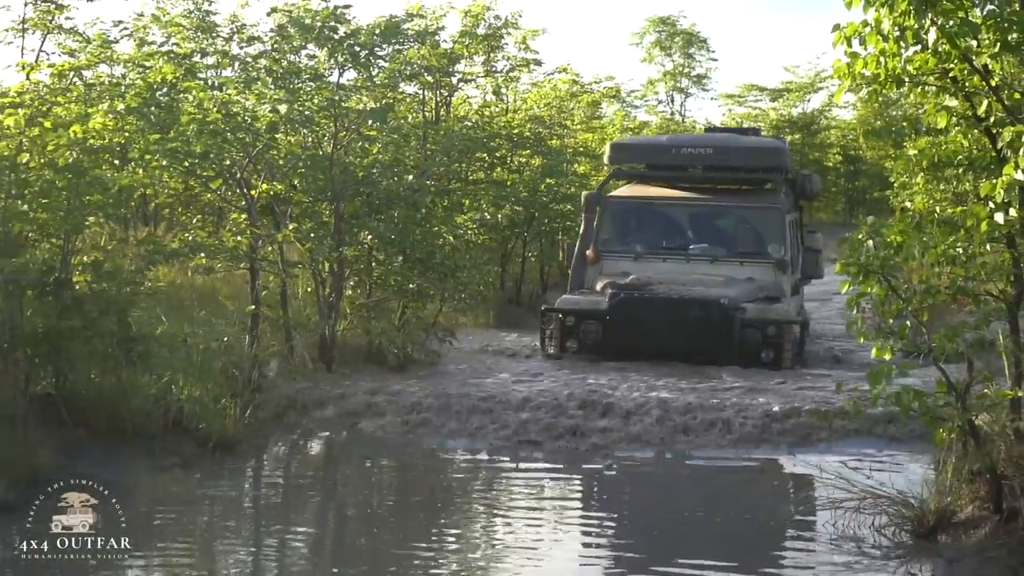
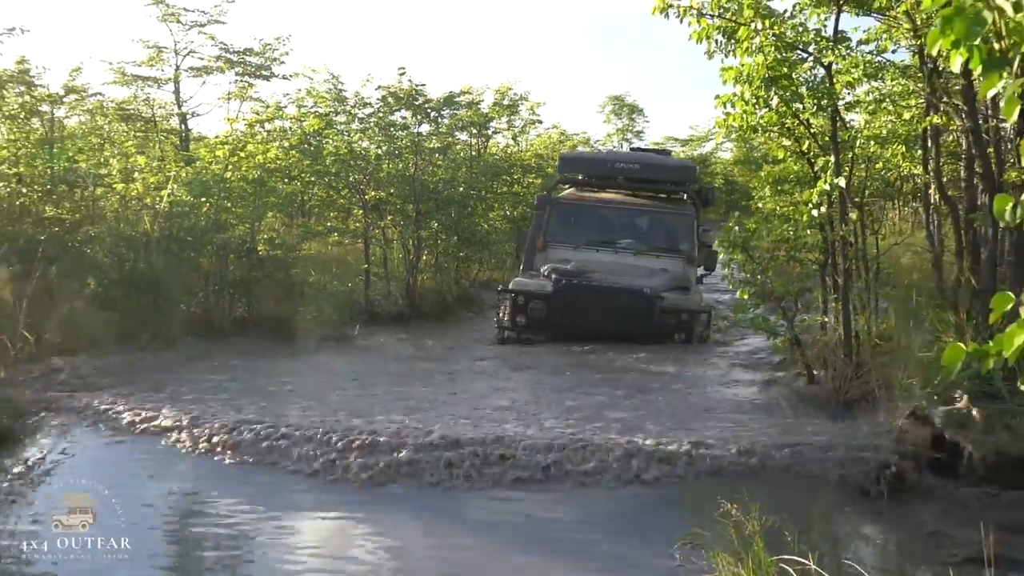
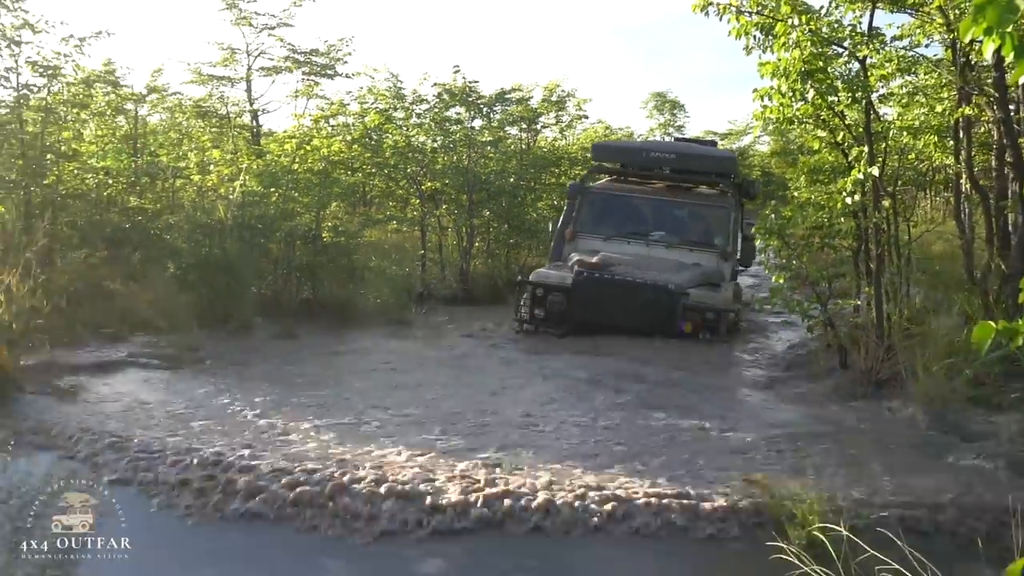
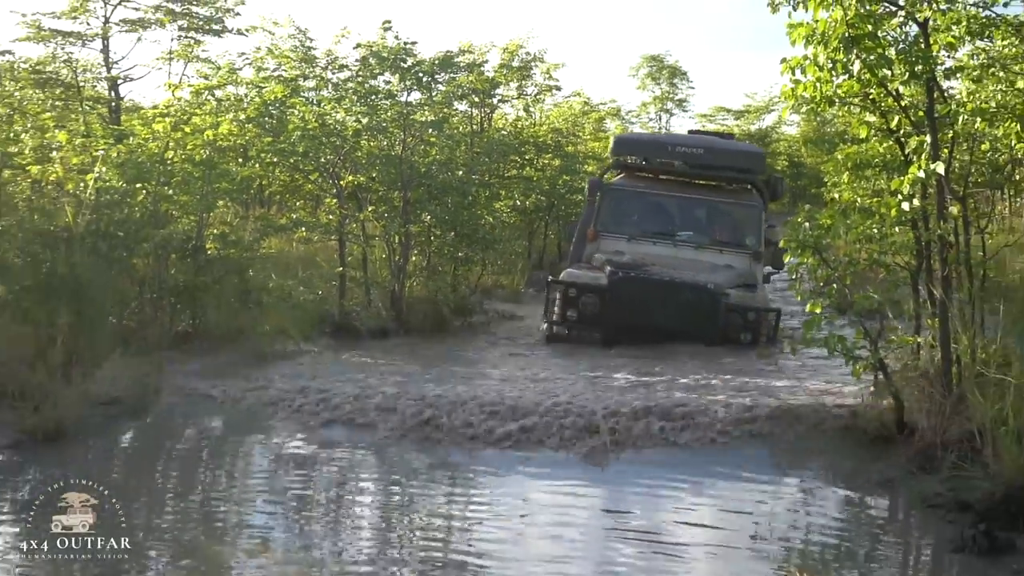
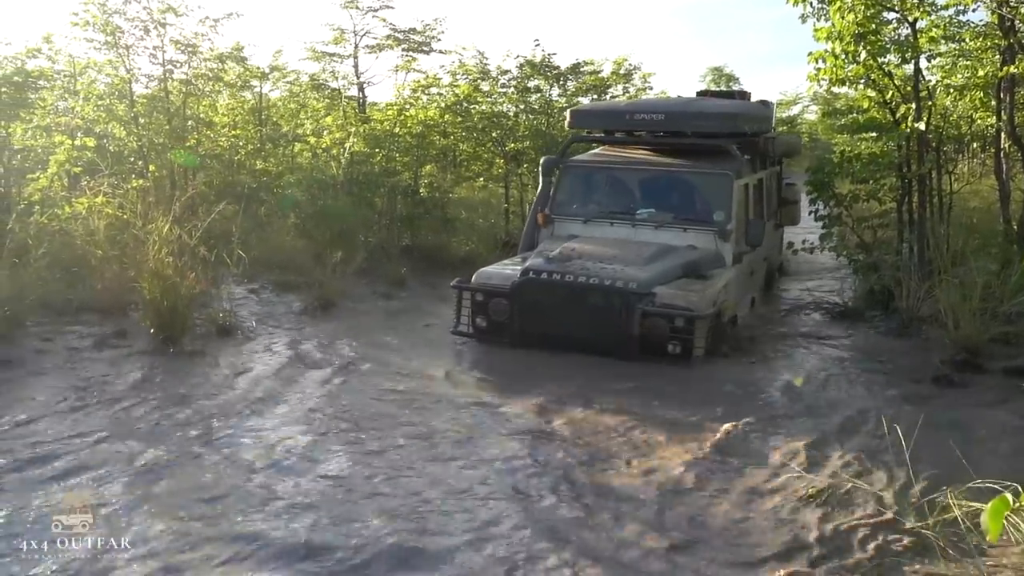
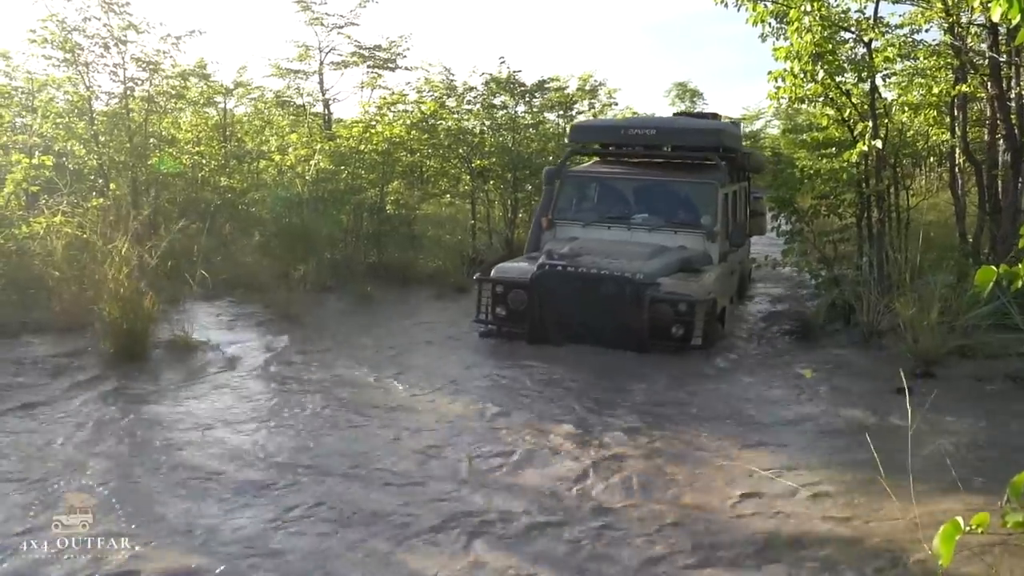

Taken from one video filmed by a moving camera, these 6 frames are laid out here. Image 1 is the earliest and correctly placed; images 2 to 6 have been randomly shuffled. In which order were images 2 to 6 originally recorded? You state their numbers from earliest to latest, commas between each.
4, 2, 3, 6, 5
